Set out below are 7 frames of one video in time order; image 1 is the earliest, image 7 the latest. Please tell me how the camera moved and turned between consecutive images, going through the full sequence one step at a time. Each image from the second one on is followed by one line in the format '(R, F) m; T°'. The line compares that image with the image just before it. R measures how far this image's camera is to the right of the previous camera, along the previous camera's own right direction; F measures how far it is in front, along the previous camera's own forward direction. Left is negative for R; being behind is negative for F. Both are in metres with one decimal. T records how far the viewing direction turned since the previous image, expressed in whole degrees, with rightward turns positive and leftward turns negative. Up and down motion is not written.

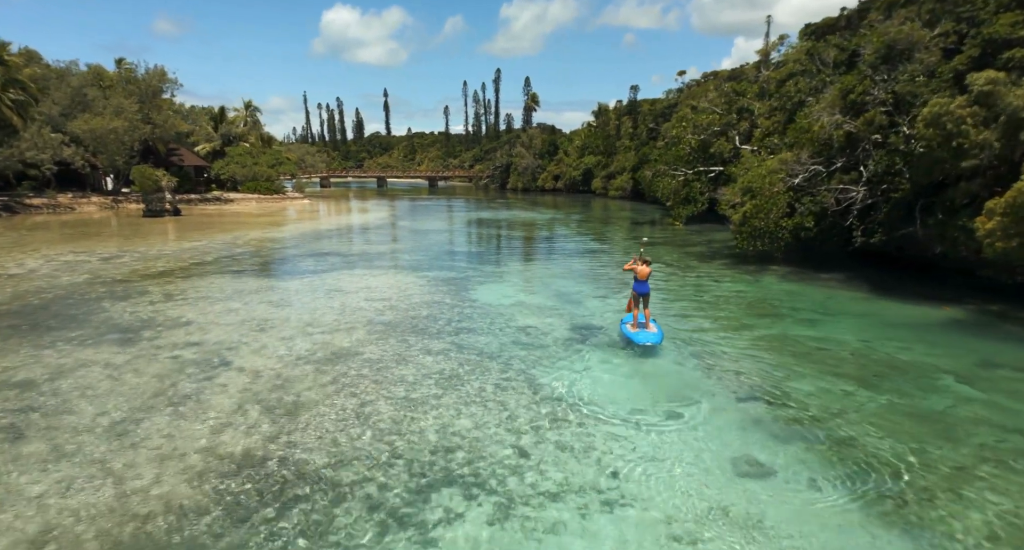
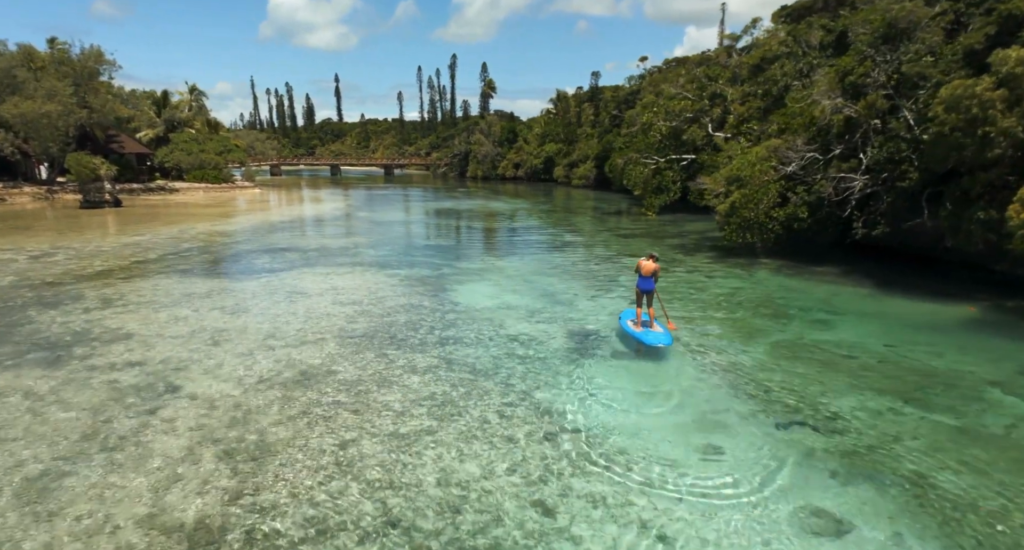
(-0.5, +1.1) m; +4°
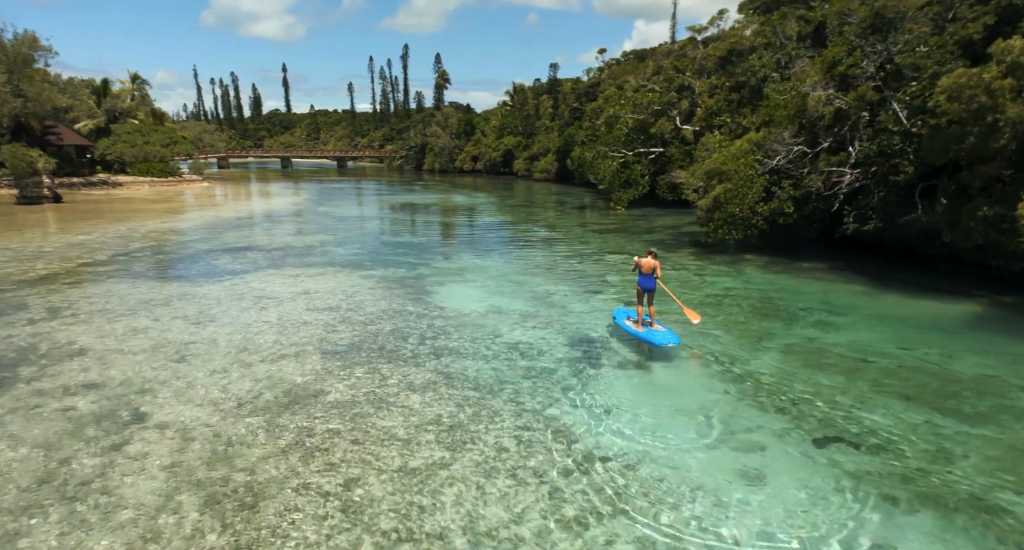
(-0.6, +0.7) m; +4°
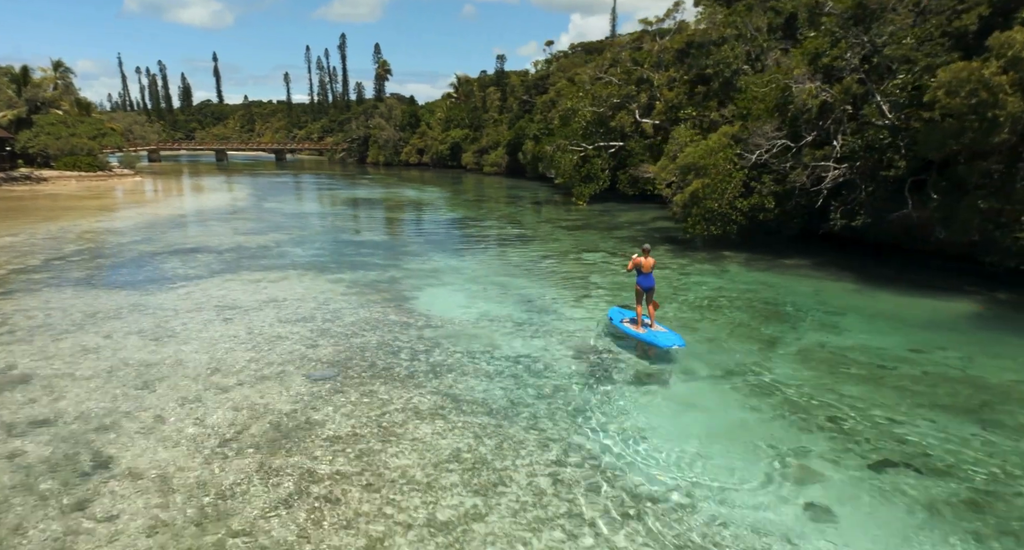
(-0.7, +0.7) m; +4°
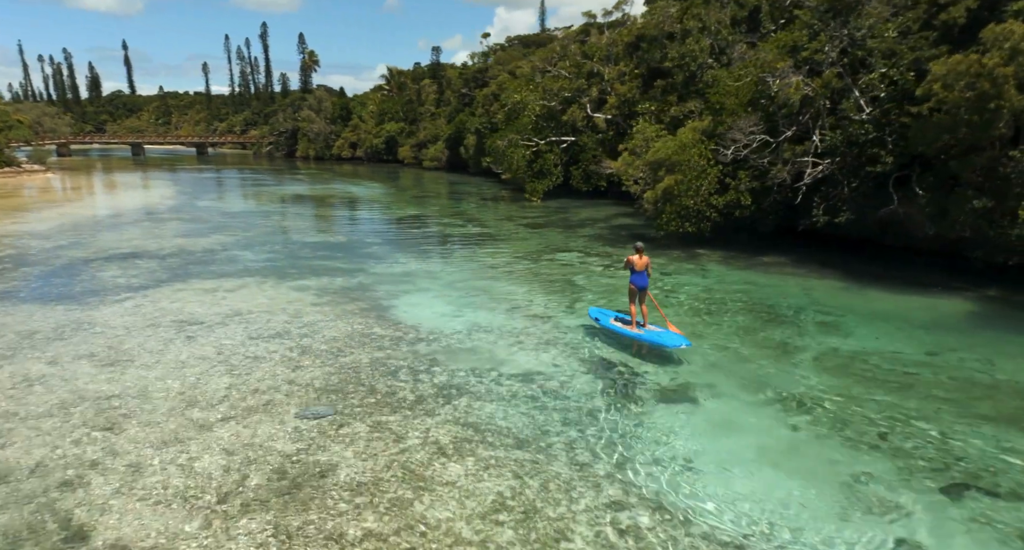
(-1.0, +0.7) m; +5°
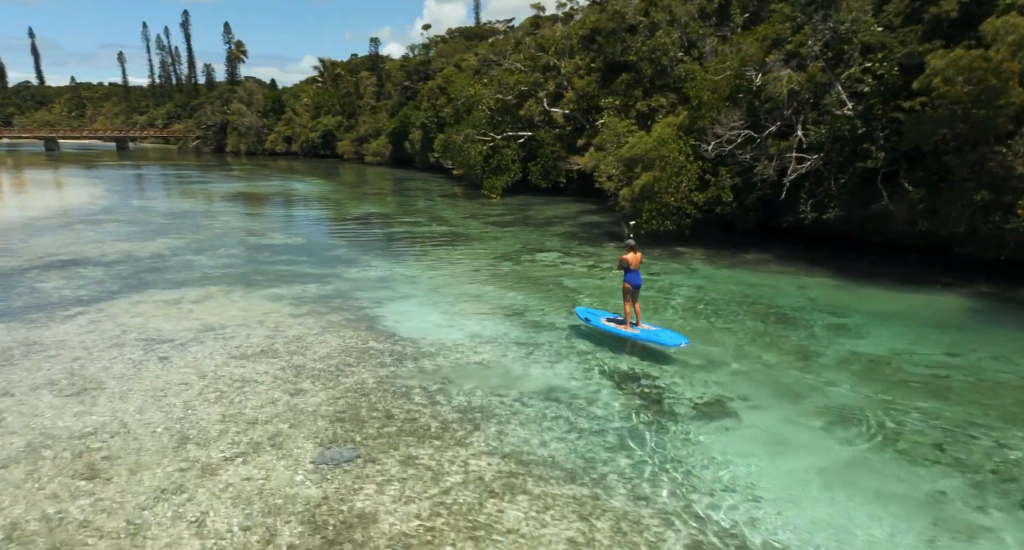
(-1.0, +0.6) m; +4°
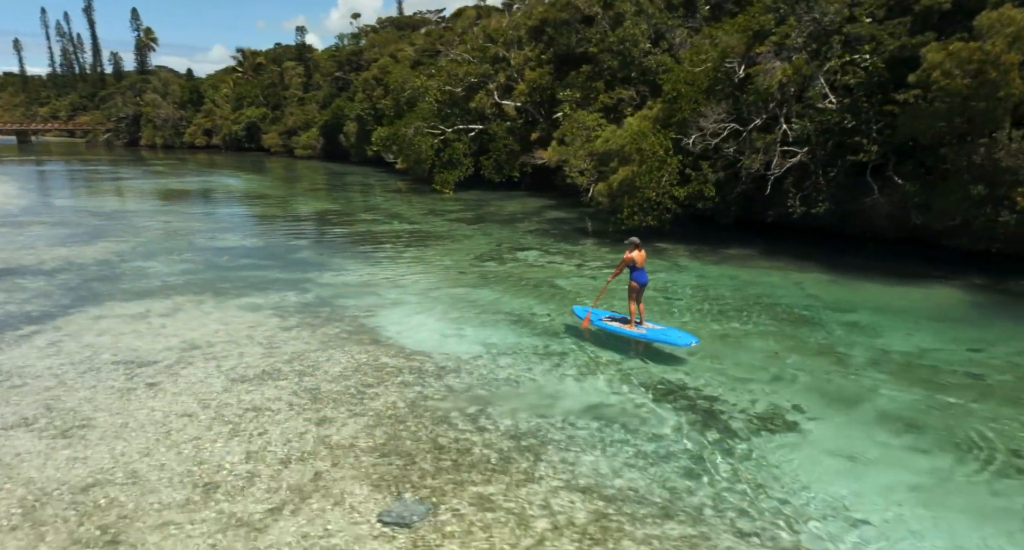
(-1.4, +0.5) m; +5°
